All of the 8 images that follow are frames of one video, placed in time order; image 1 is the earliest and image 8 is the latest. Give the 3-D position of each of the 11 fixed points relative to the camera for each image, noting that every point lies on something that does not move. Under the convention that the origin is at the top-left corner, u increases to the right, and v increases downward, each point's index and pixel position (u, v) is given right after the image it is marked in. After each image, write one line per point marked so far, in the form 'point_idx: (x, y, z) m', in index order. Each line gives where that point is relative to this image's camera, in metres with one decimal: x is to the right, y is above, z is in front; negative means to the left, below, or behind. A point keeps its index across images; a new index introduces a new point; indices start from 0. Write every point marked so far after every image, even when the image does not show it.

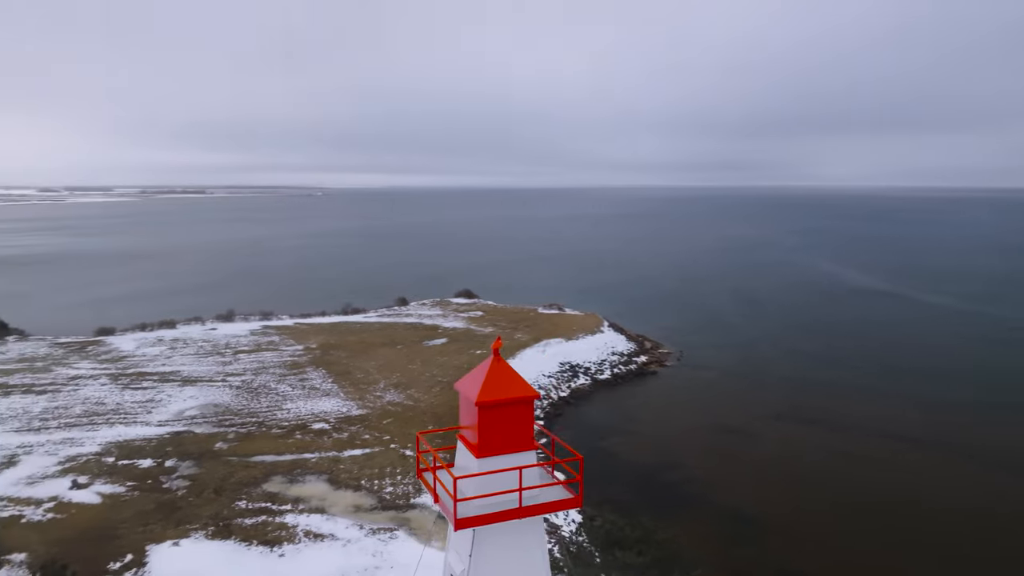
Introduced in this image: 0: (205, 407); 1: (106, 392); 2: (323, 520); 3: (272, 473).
0: (-7.1, -2.7, +16.3) m
1: (-9.9, -2.5, +17.2) m
2: (-2.9, -3.5, +10.7) m
3: (-4.2, -3.3, +12.6) m
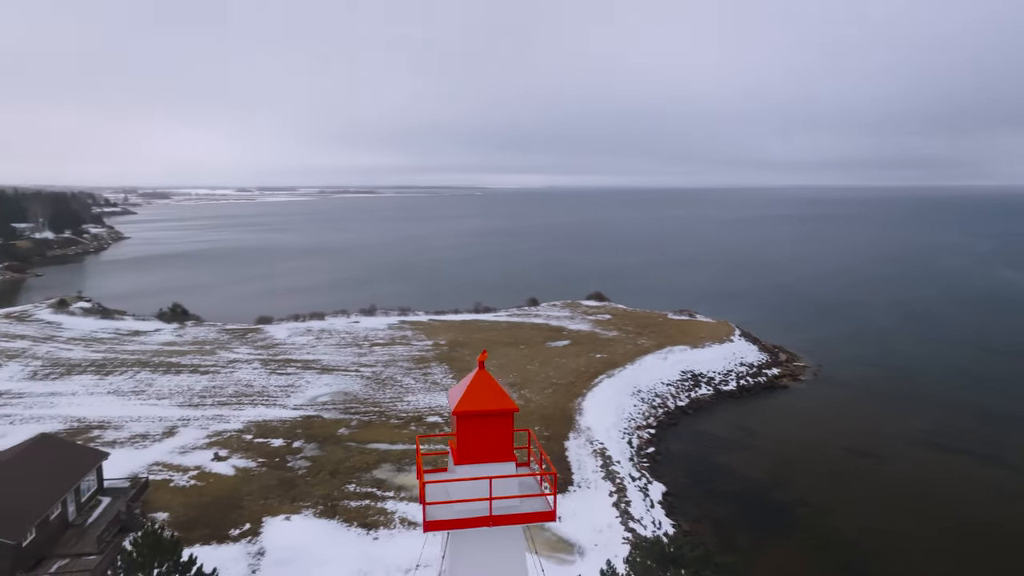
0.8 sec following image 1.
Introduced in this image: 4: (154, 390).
0: (-4.4, -2.6, +17.7) m
1: (-7.0, -2.4, +19.2) m
2: (-1.5, -3.5, +11.3) m
3: (-2.4, -3.2, +13.4) m
4: (-9.0, -2.5, +17.8) m
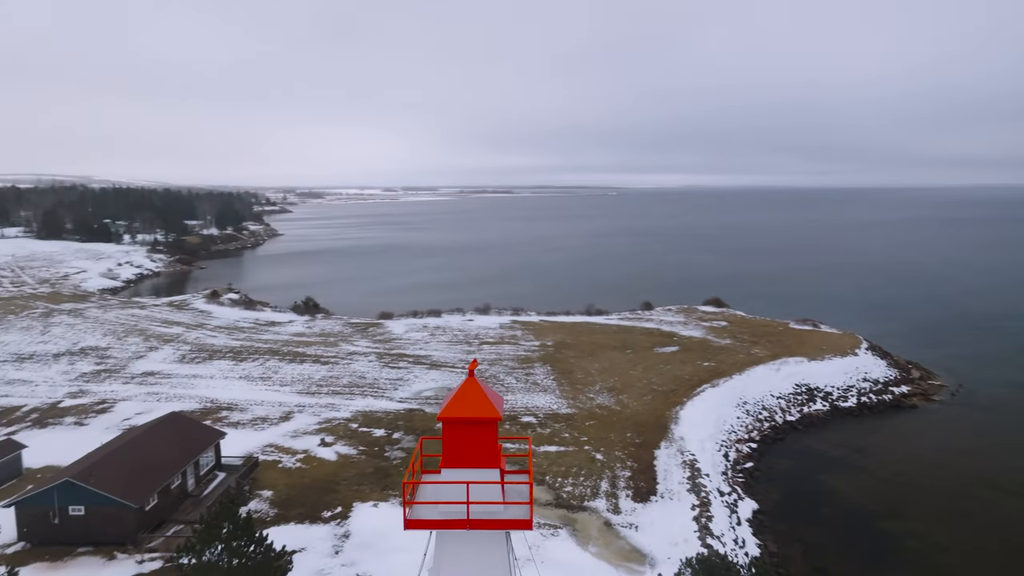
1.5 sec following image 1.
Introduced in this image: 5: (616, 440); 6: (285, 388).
0: (-1.9, -2.6, +18.4) m
1: (-4.1, -2.3, +20.3) m
2: (-0.2, -3.6, +11.6) m
3: (-0.7, -3.3, +13.8) m
4: (-6.4, -2.4, +19.4) m
5: (+2.1, -3.1, +14.5) m
6: (-5.9, -2.6, +18.3) m
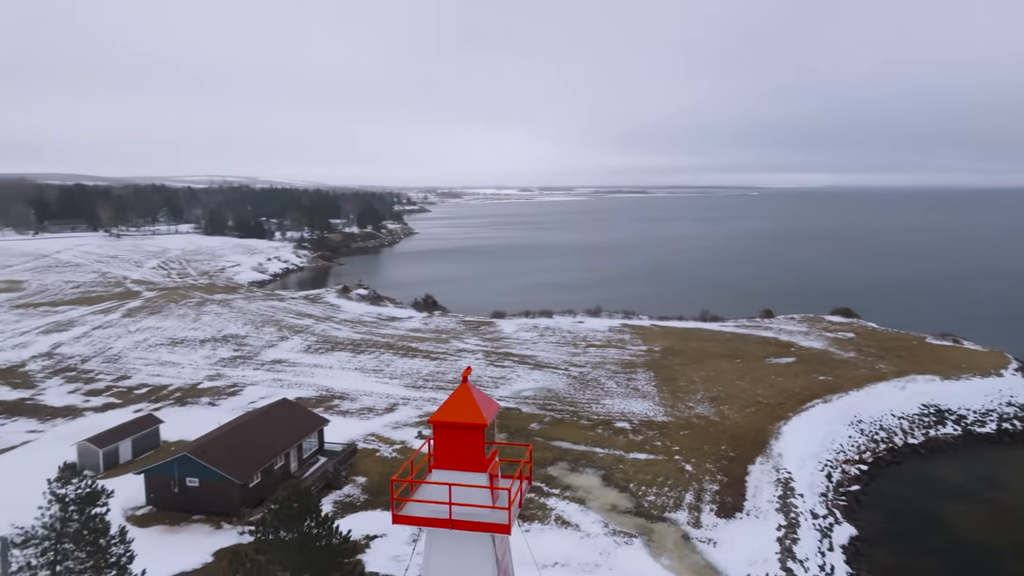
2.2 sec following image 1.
0: (+0.7, -2.7, +18.6) m
1: (-1.1, -2.3, +21.0) m
2: (+1.1, -3.6, +11.6) m
3: (+1.0, -3.3, +13.9) m
4: (-3.5, -2.3, +20.4) m
5: (+3.9, -3.3, +14.1) m
6: (-3.2, -2.5, +19.3) m
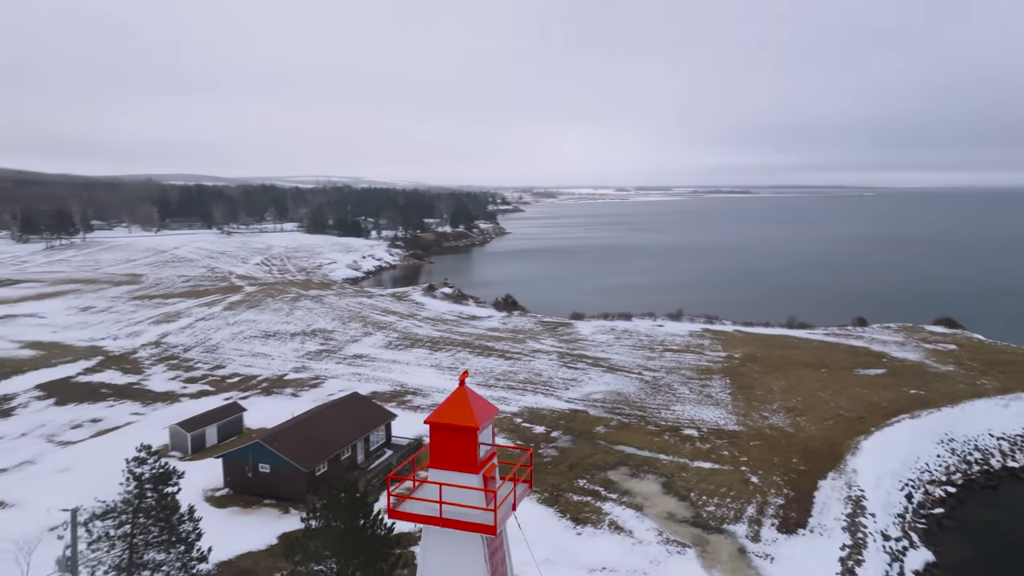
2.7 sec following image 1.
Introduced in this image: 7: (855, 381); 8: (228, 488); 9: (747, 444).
0: (+2.6, -2.7, +18.5) m
1: (+1.1, -2.3, +21.1) m
2: (+2.0, -3.7, +11.5) m
3: (+2.2, -3.4, +13.8) m
4: (-1.4, -2.3, +20.8) m
5: (+5.1, -3.4, +13.6) m
6: (-1.3, -2.5, +19.7) m
7: (+9.1, -2.5, +18.7) m
8: (-4.8, -3.4, +12.1) m
9: (+4.9, -3.2, +14.6) m
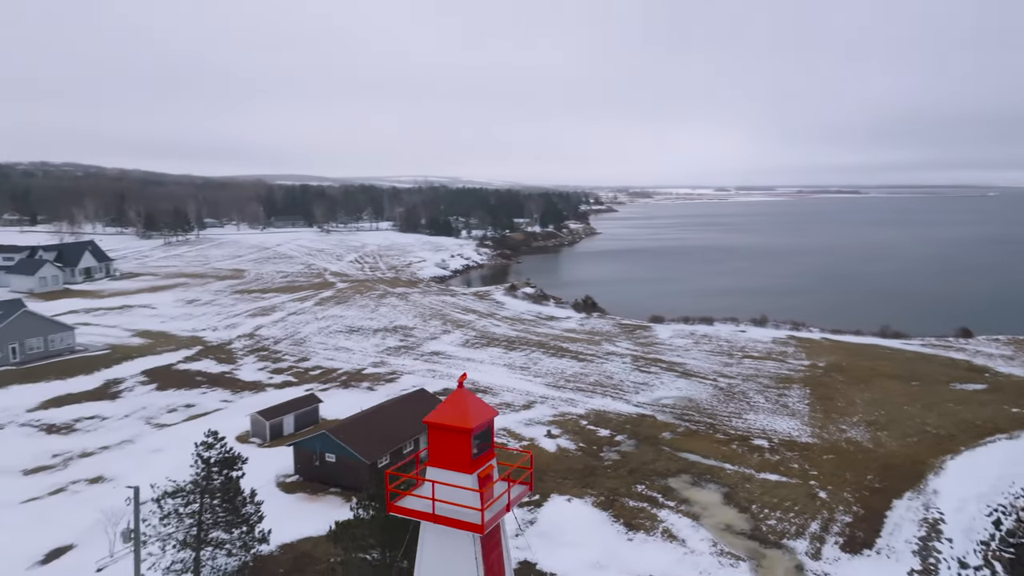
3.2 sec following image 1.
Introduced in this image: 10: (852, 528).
0: (+4.3, -2.8, +18.1) m
1: (+3.2, -2.4, +20.9) m
2: (+2.8, -3.8, +11.3) m
3: (+3.3, -3.5, +13.6) m
4: (+0.7, -2.4, +21.0) m
5: (+6.2, -3.5, +12.9) m
6: (+0.7, -2.5, +19.8) m
7: (+10.8, -2.7, +17.5) m
8: (-3.8, -3.4, +12.7) m
9: (+6.1, -3.3, +14.0) m
10: (+5.3, -3.8, +11.1) m
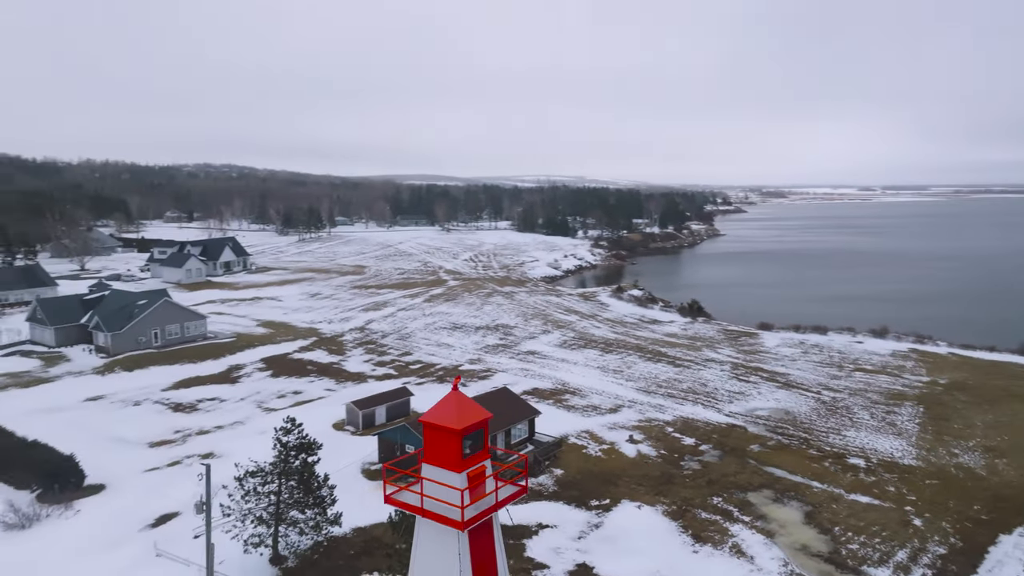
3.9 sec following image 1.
0: (+6.5, -3.0, +17.4) m
1: (+5.9, -2.5, +20.3) m
2: (+3.8, -3.9, +10.9) m
3: (+4.7, -3.6, +13.0) m
4: (+3.5, -2.5, +20.8) m
5: (+7.4, -3.7, +11.9) m
6: (+3.2, -2.6, +19.6) m
7: (+12.8, -3.0, +15.7) m
8: (-2.5, -3.3, +13.5) m
9: (+7.5, -3.6, +13.0) m
10: (+6.3, -4.0, +10.3) m
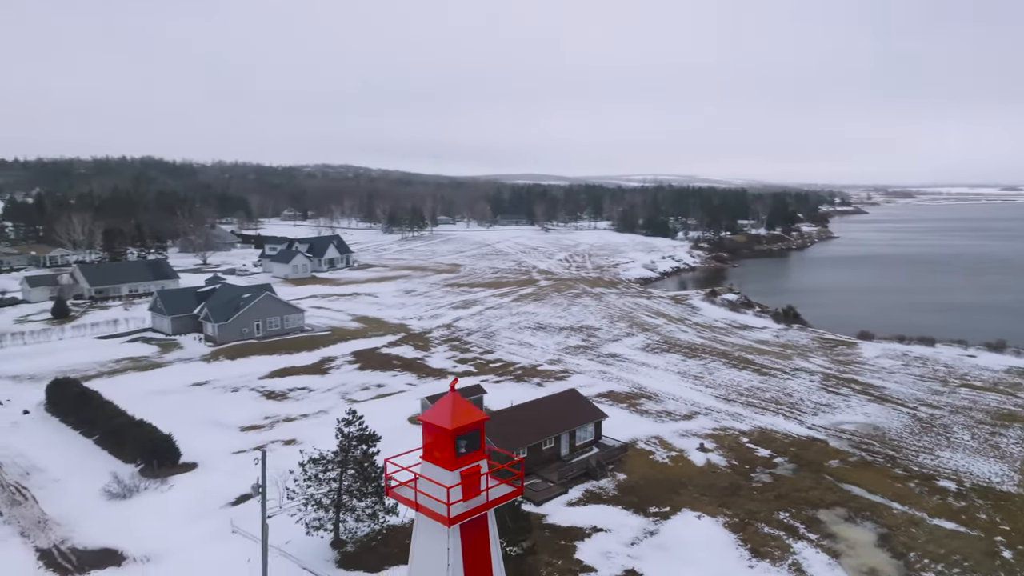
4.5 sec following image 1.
0: (+8.2, -3.2, +16.4) m
1: (+8.0, -2.7, +19.4) m
2: (+4.6, -4.0, +10.4) m
3: (+5.8, -3.8, +12.4) m
4: (+5.7, -2.6, +20.2) m
5: (+8.3, -3.9, +10.9) m
6: (+5.3, -2.7, +19.1) m
7: (+14.2, -3.3, +13.8) m
8: (-1.3, -3.3, +13.9) m
9: (+8.6, -3.8, +11.9) m
10: (+6.9, -4.1, +9.4) m
